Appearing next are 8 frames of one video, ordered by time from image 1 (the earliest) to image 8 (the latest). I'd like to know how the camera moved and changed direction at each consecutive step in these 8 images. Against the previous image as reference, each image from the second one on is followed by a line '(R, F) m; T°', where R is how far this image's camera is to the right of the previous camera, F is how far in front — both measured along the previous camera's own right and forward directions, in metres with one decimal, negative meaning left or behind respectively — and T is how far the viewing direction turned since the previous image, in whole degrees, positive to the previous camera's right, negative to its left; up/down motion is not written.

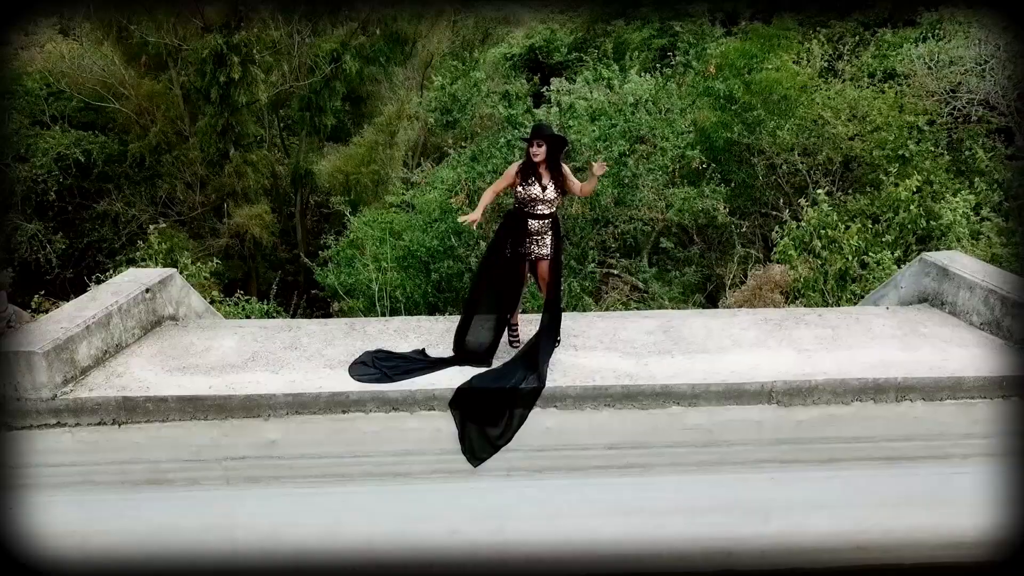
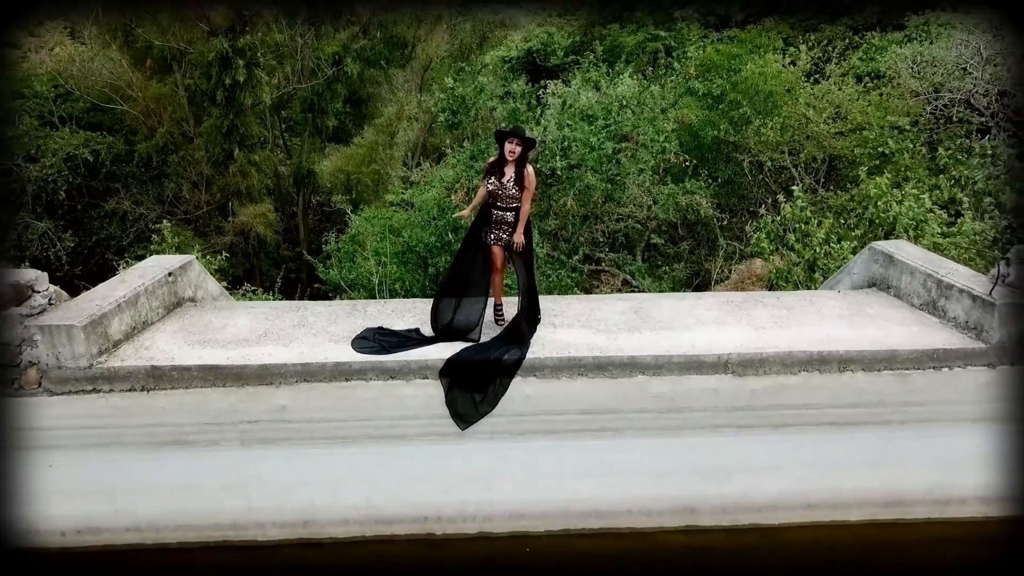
(+0.1, -0.4) m; 0°
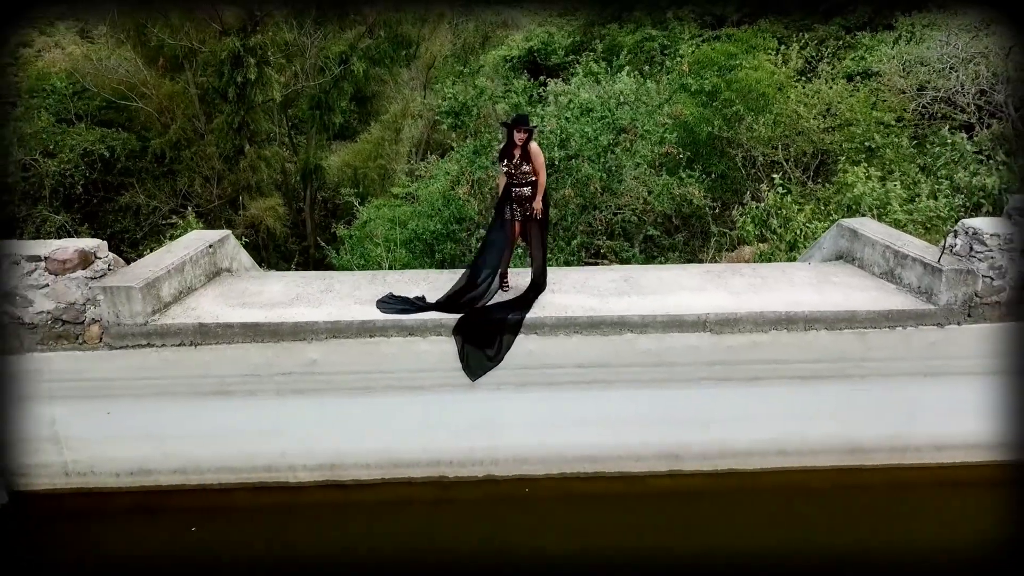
(0.0, -0.5) m; 0°
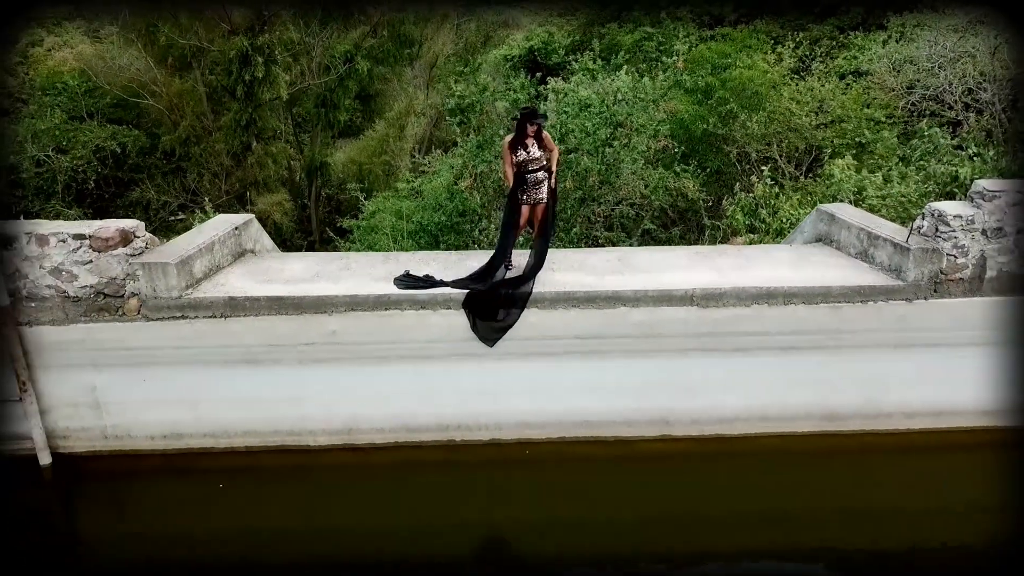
(0.0, -0.4) m; 0°
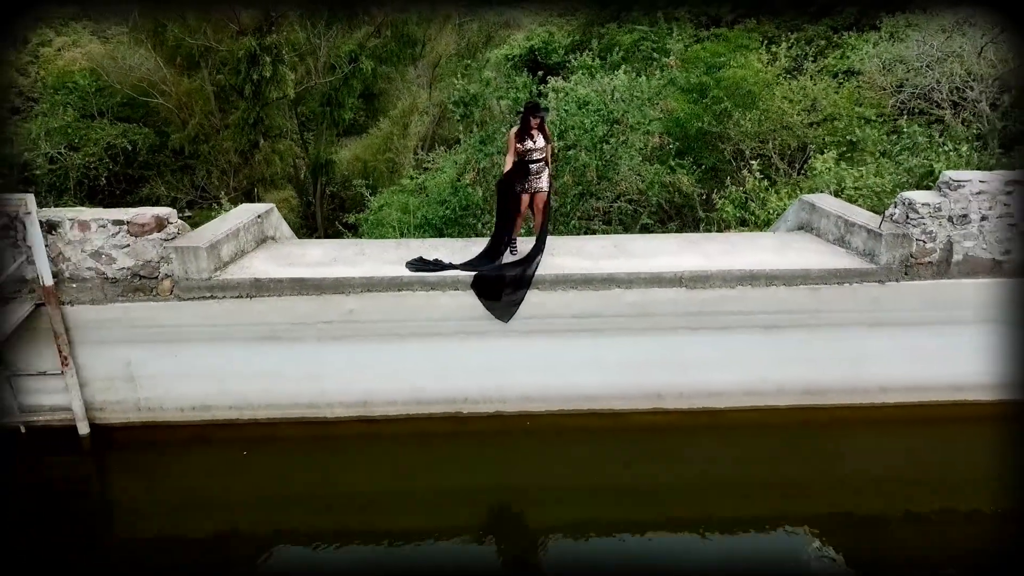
(0.0, -0.4) m; 0°
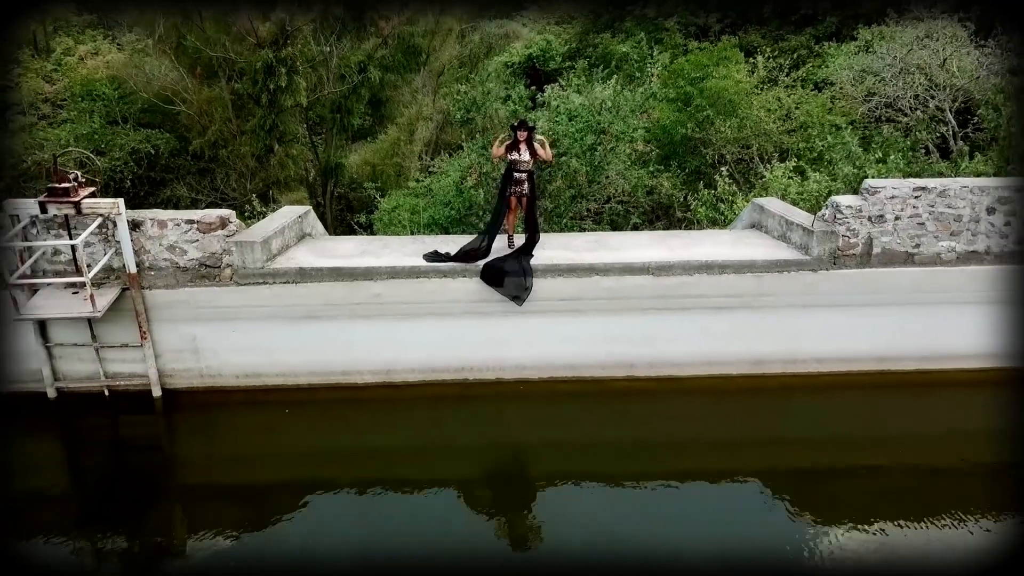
(0.0, -1.0) m; 0°
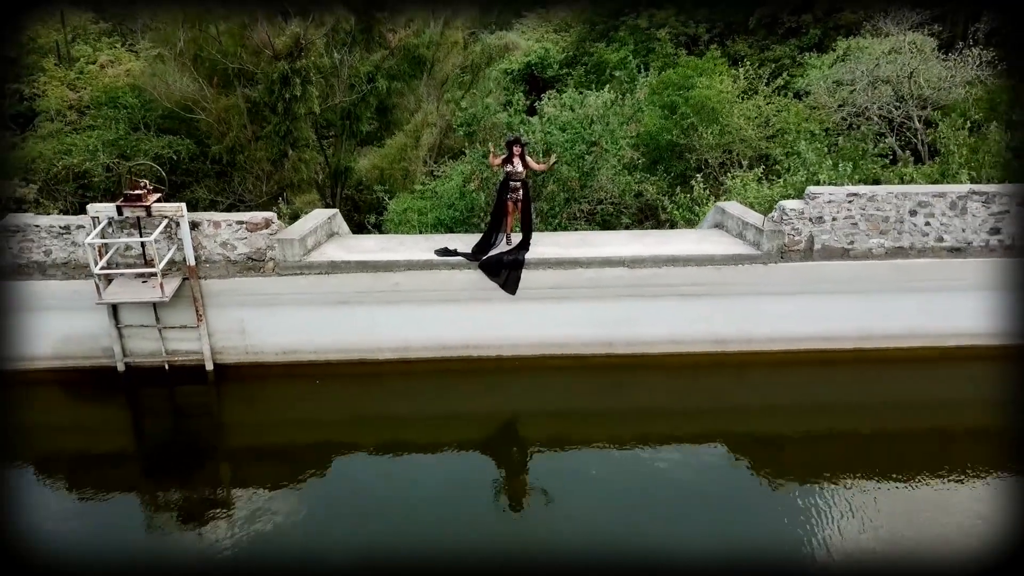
(0.0, -1.1) m; 0°
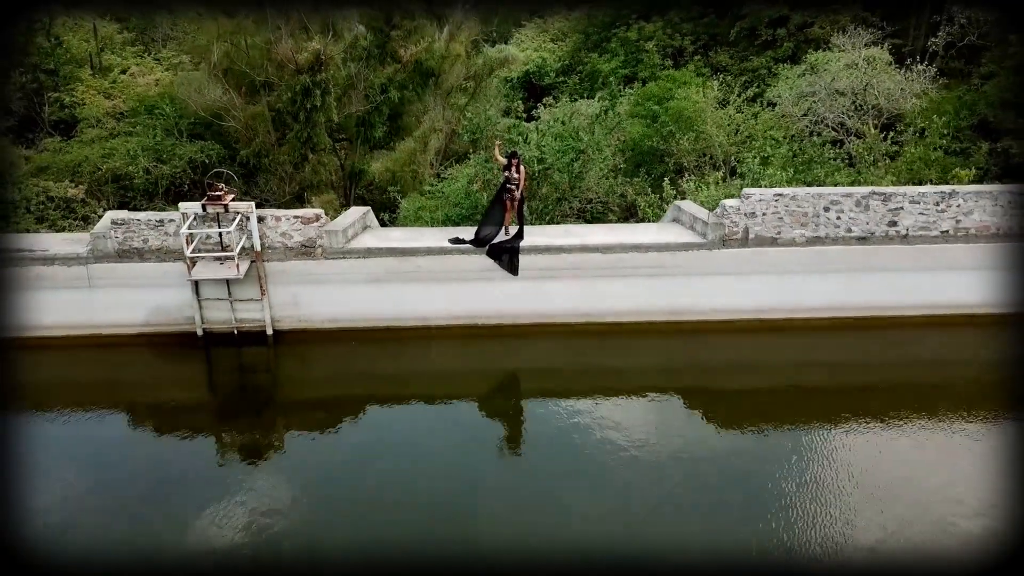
(0.0, -1.8) m; 0°
